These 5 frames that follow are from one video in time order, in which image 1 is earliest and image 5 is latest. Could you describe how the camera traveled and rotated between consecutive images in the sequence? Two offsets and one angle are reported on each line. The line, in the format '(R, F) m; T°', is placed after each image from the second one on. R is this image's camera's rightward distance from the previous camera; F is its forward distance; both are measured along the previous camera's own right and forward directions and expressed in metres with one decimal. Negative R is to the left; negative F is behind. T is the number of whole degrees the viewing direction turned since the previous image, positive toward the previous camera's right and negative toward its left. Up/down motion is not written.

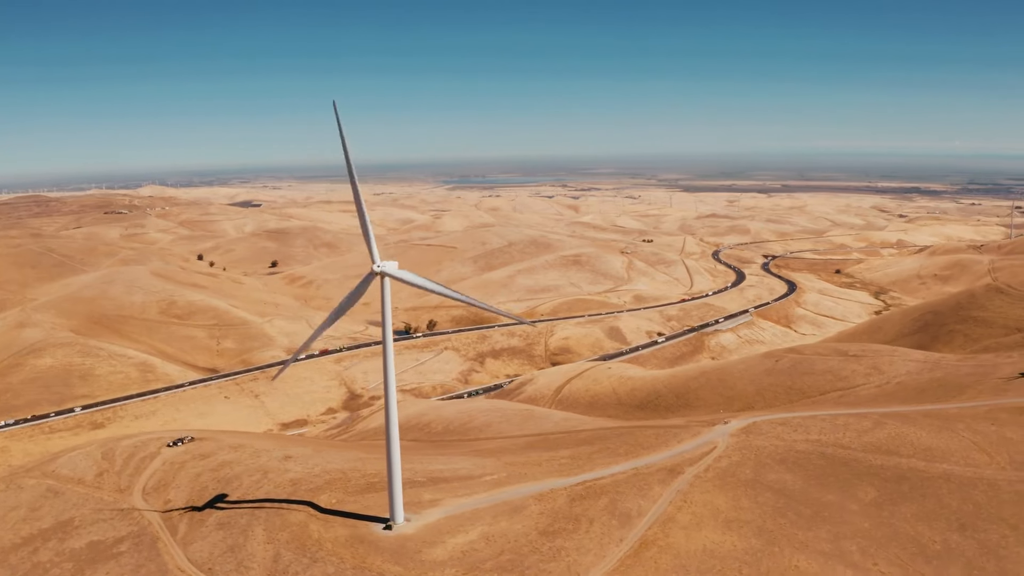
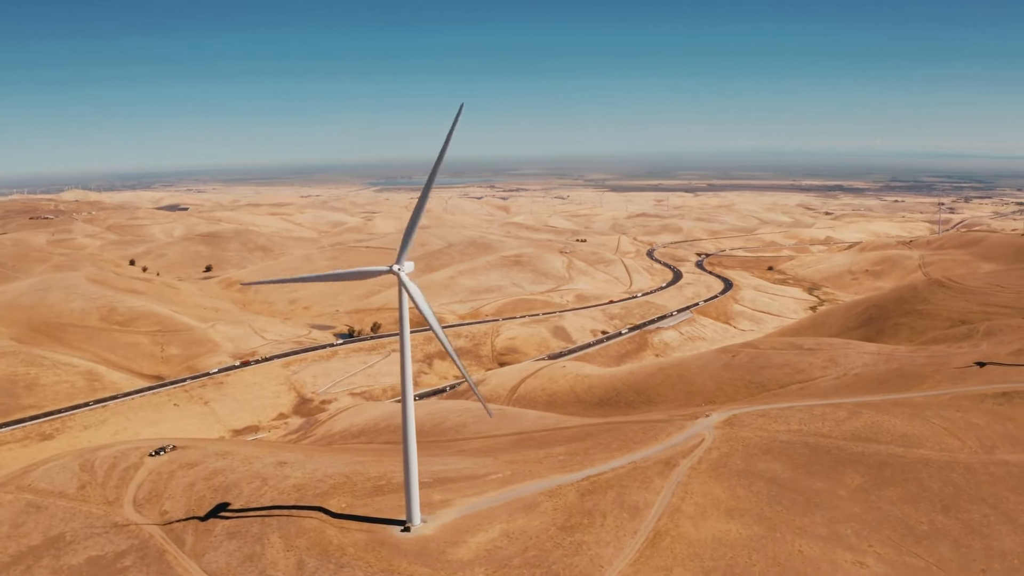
(-2.3, 0.0) m; +4°
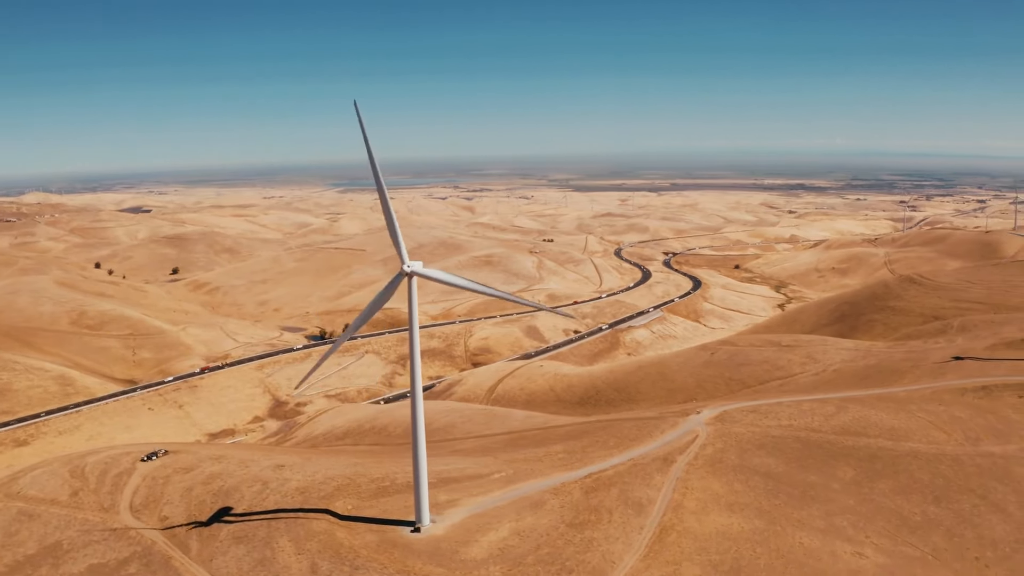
(-1.2, -0.1) m; +2°
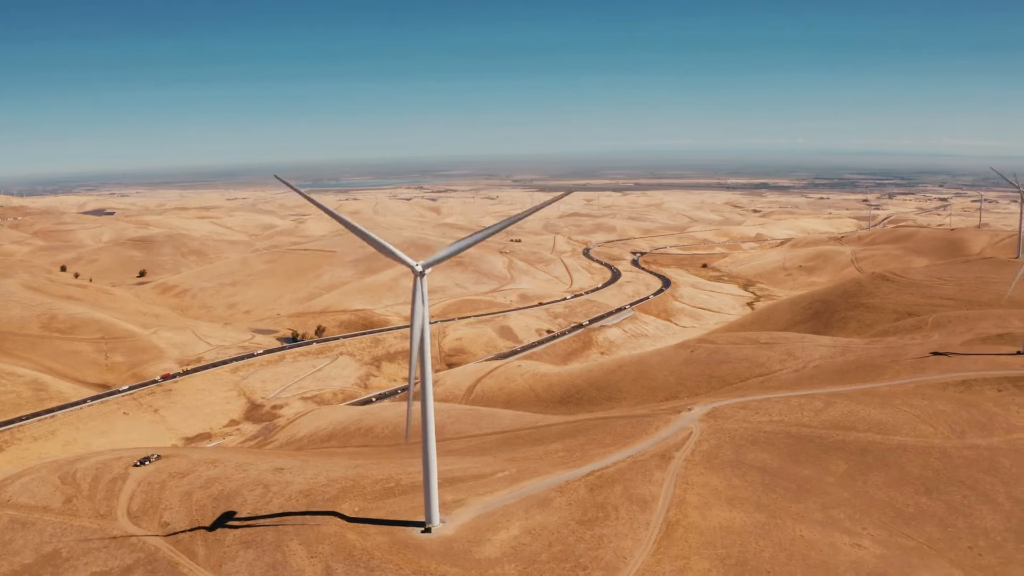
(-1.2, -0.1) m; +2°
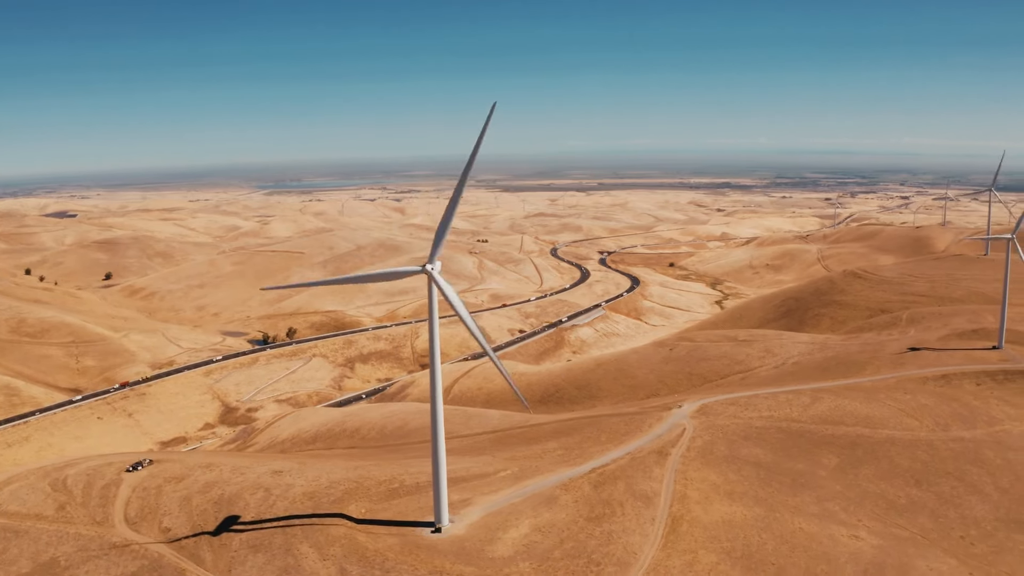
(-1.2, -0.1) m; +2°
